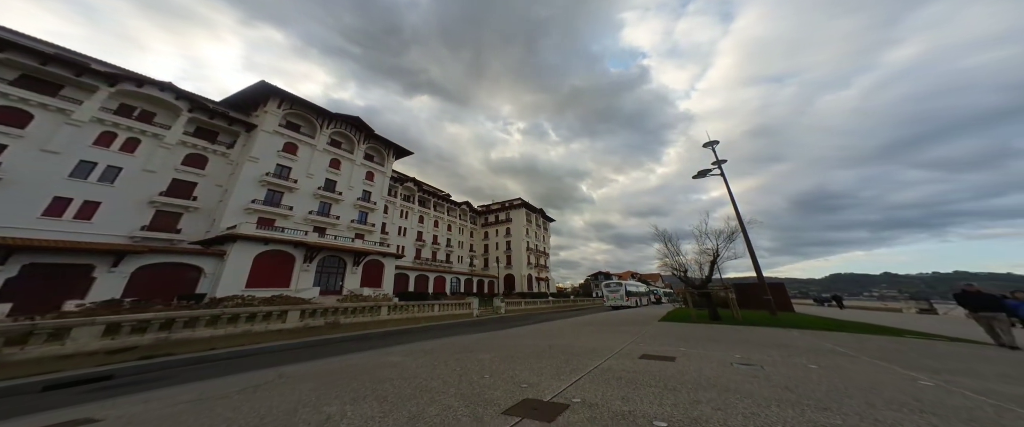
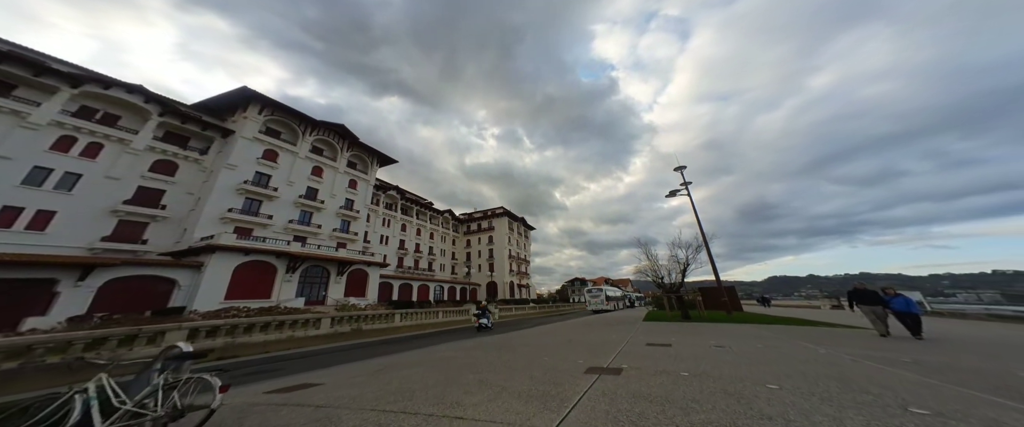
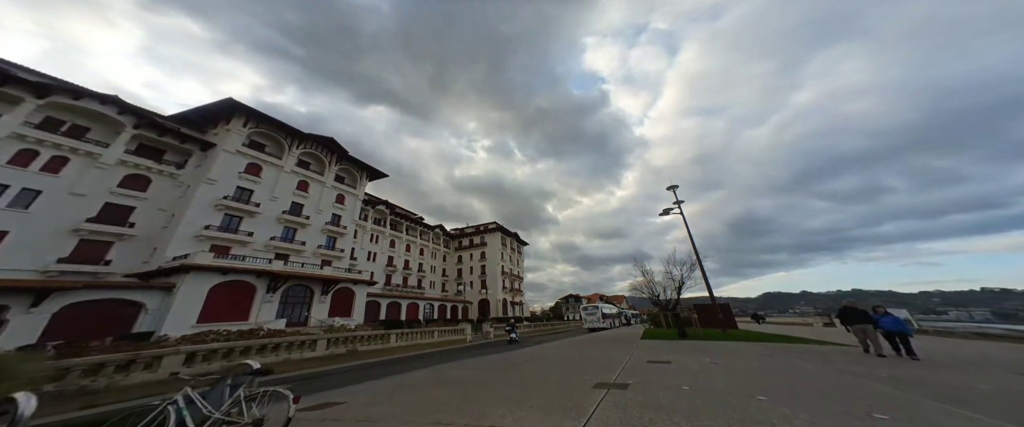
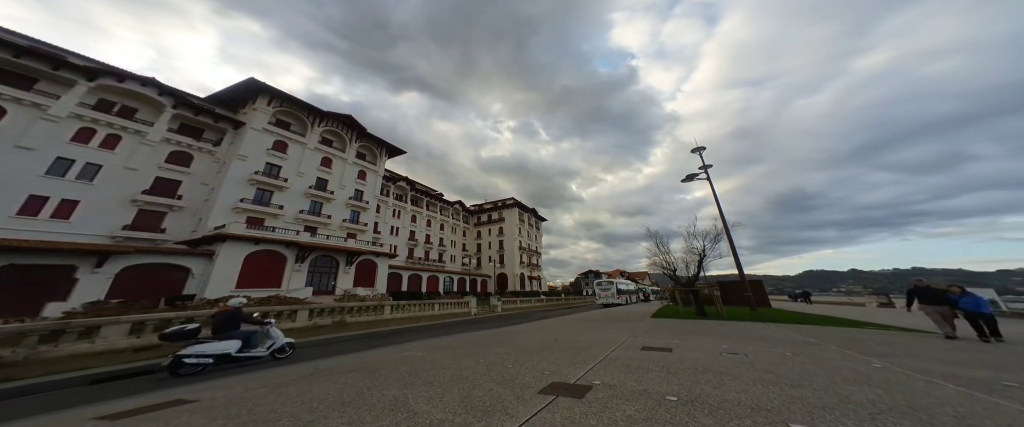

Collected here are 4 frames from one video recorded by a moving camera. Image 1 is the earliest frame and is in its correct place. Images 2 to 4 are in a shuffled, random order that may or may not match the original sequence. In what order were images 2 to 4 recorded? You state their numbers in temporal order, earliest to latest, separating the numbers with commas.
4, 2, 3
